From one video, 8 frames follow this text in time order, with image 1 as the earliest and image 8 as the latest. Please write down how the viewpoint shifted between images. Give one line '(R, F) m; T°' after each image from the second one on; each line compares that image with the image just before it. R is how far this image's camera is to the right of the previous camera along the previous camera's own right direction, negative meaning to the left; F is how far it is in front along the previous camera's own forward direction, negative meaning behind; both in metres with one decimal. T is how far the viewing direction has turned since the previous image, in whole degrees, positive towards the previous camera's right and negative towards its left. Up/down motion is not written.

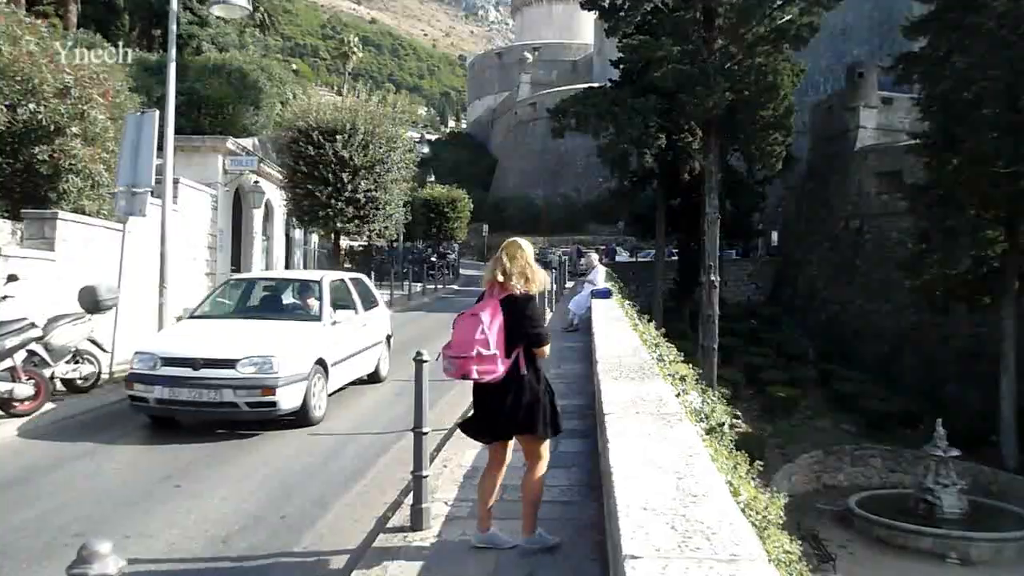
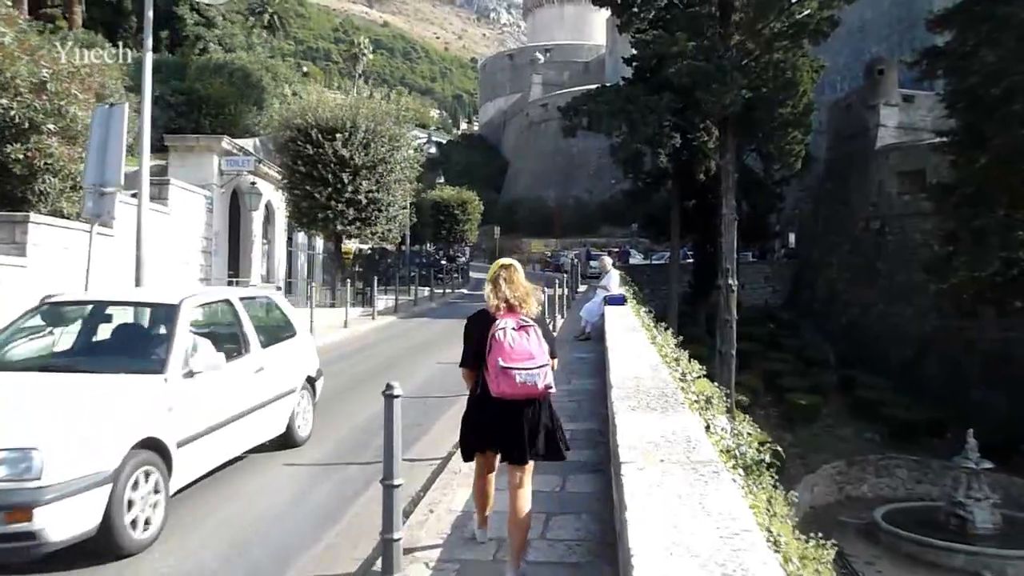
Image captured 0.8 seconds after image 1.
(+0.1, +1.0) m; -1°
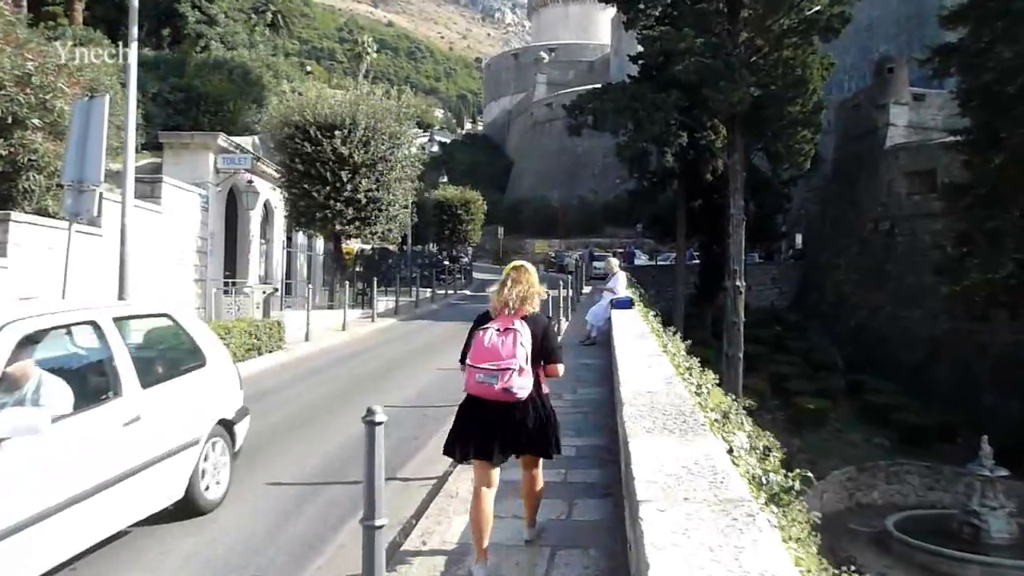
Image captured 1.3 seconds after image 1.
(0.0, +0.6) m; 0°
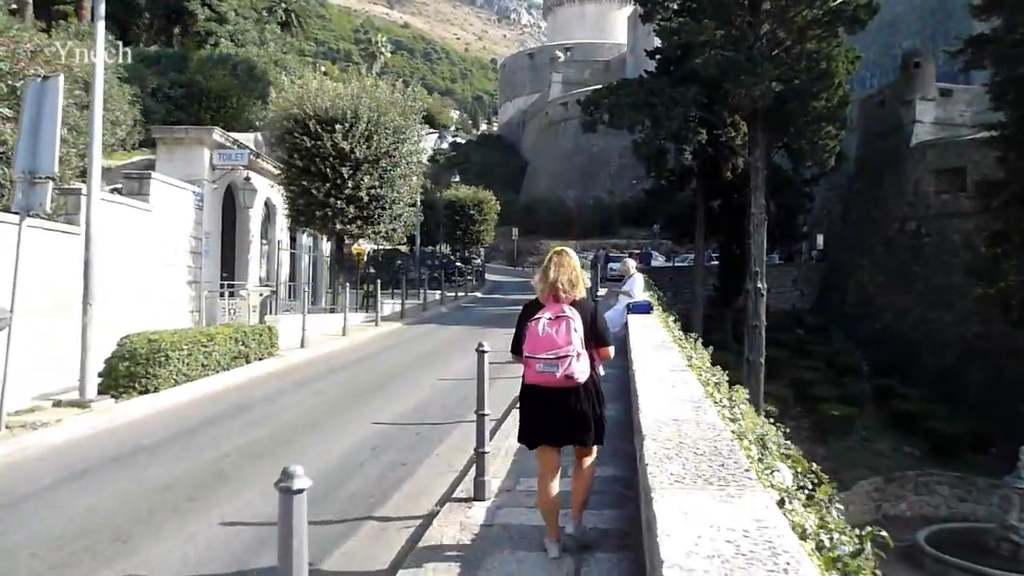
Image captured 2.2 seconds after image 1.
(+0.1, +1.1) m; -1°
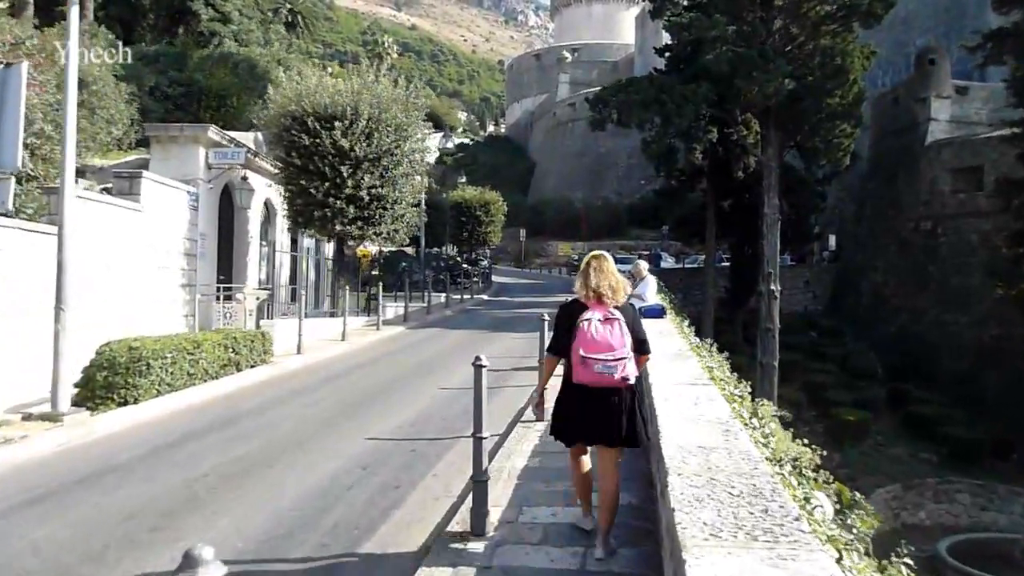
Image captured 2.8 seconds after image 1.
(0.0, +0.7) m; 0°
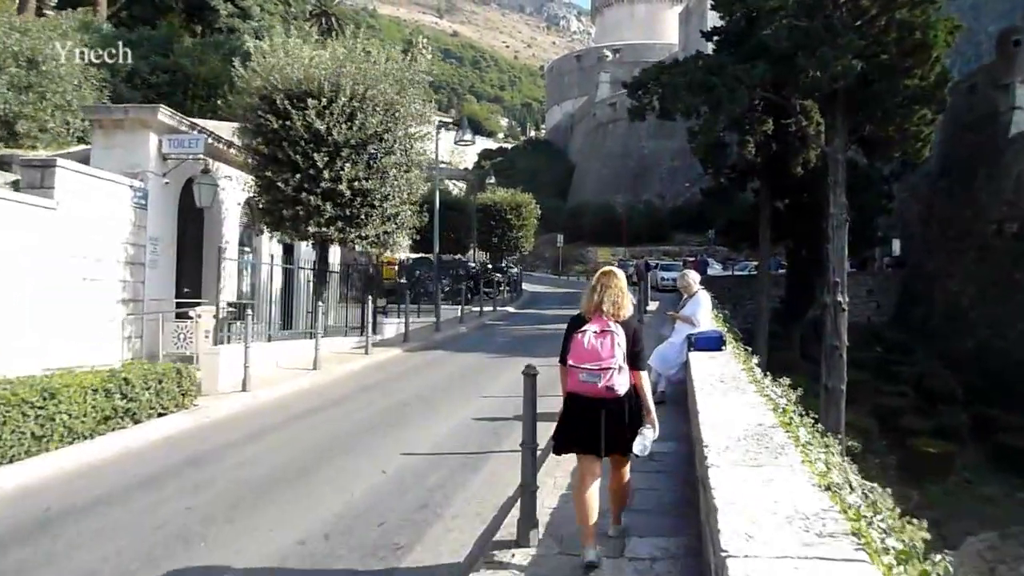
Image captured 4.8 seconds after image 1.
(+0.4, +3.5) m; -3°
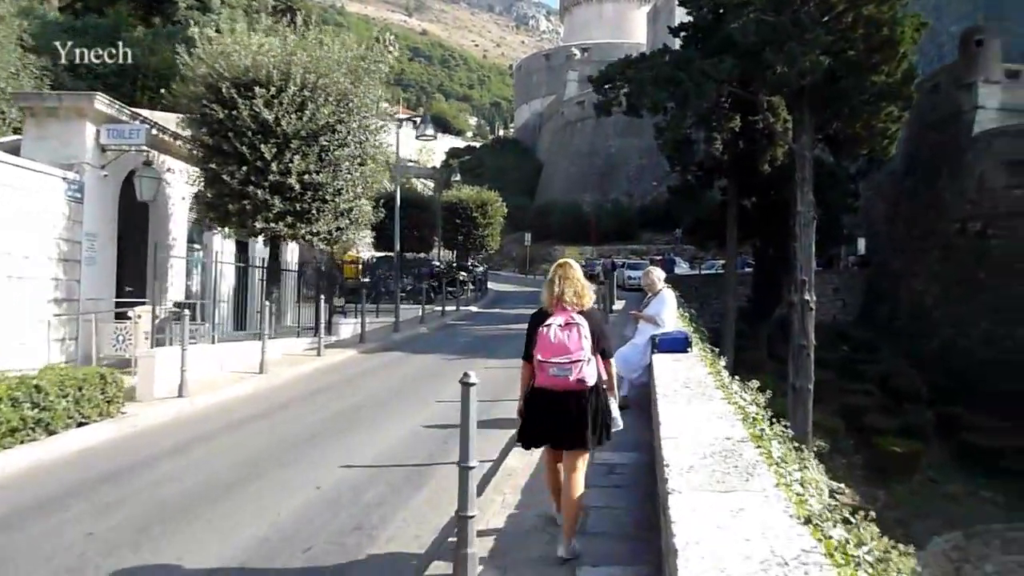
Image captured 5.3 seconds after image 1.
(+0.2, +0.6) m; +2°
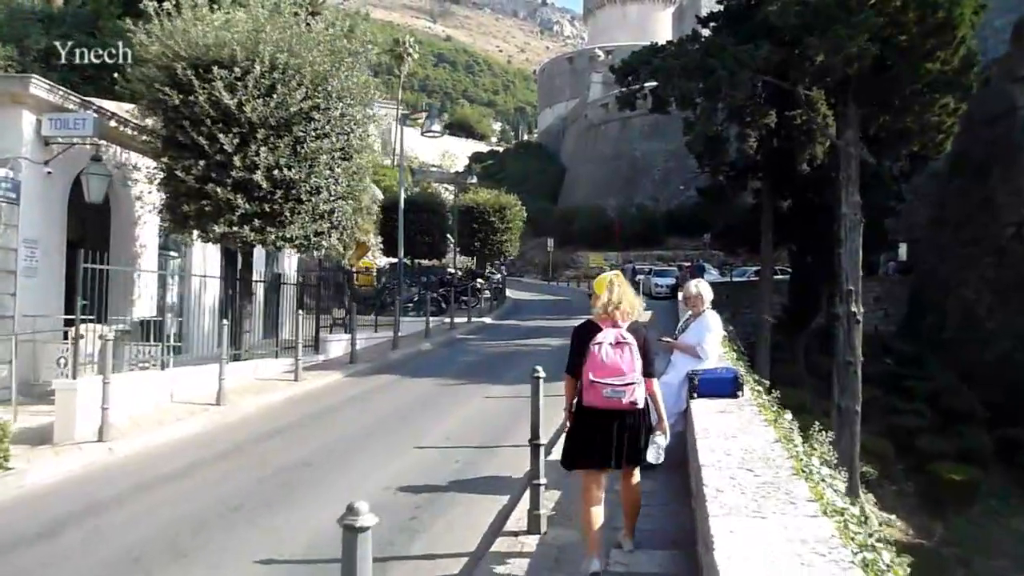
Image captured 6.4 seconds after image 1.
(+0.2, +2.2) m; -2°
